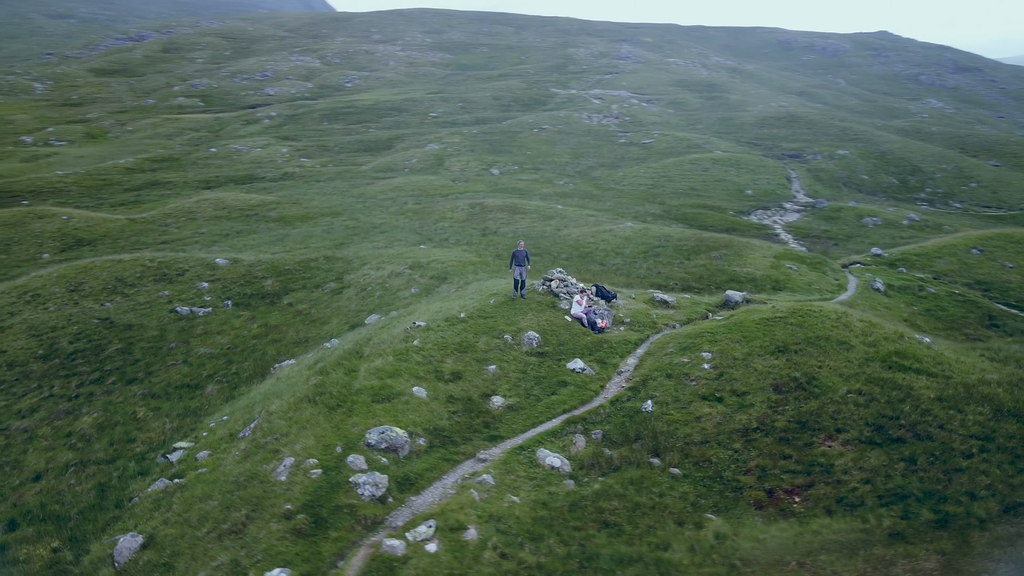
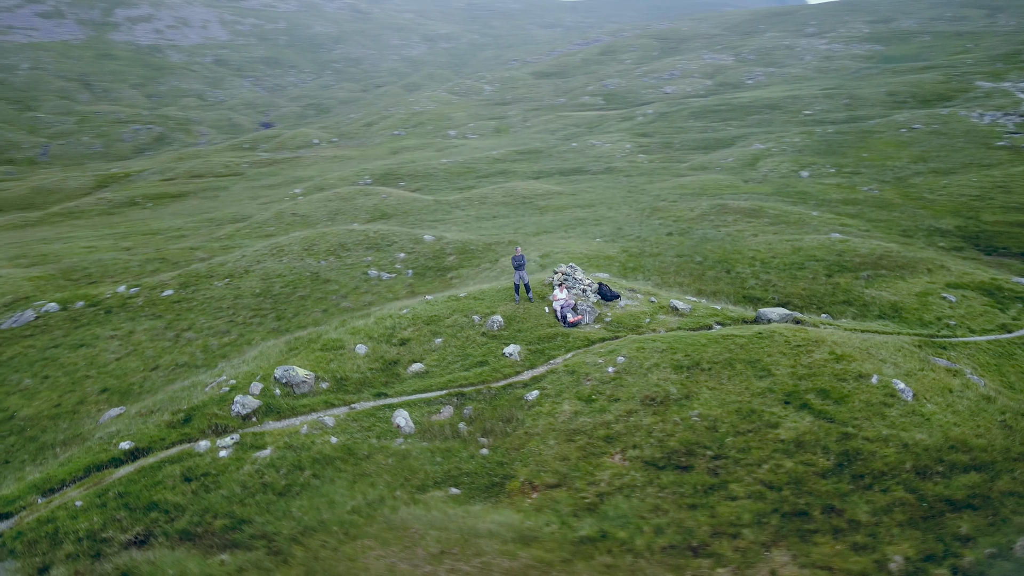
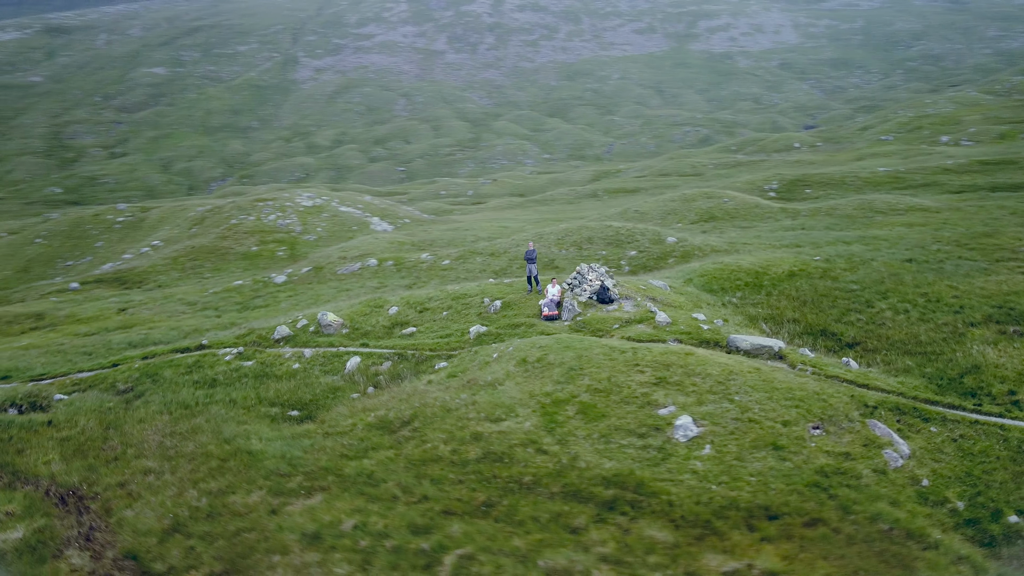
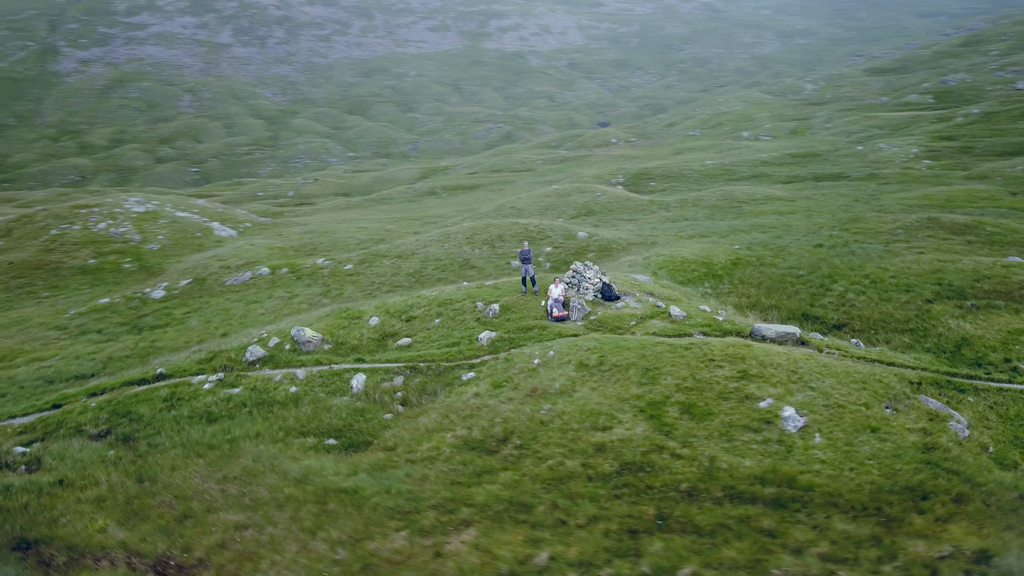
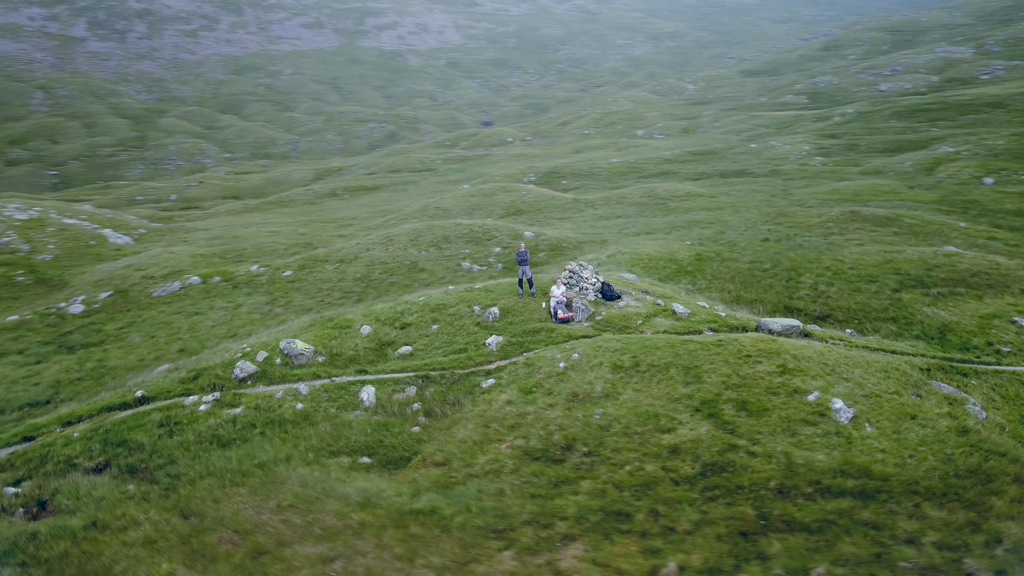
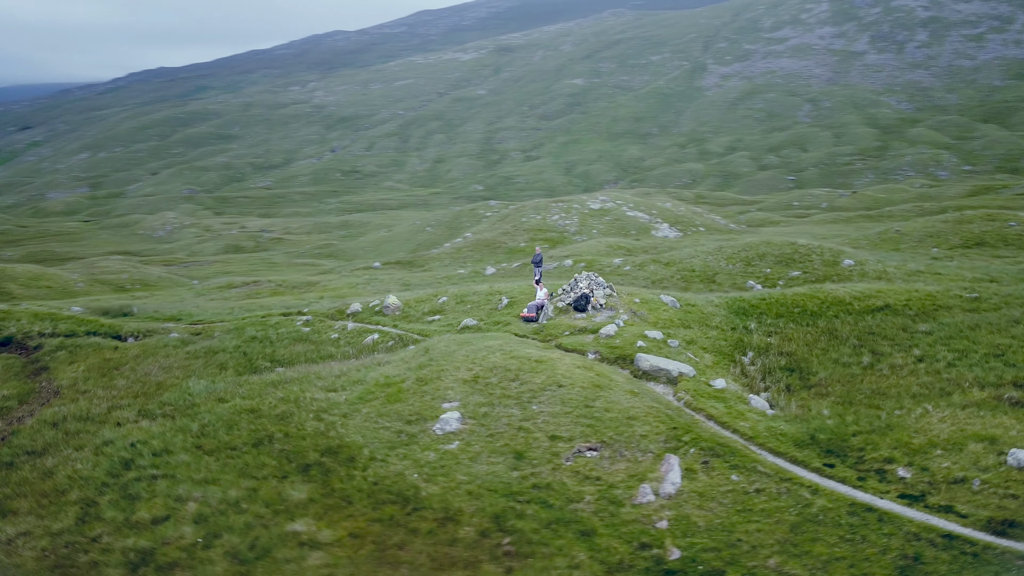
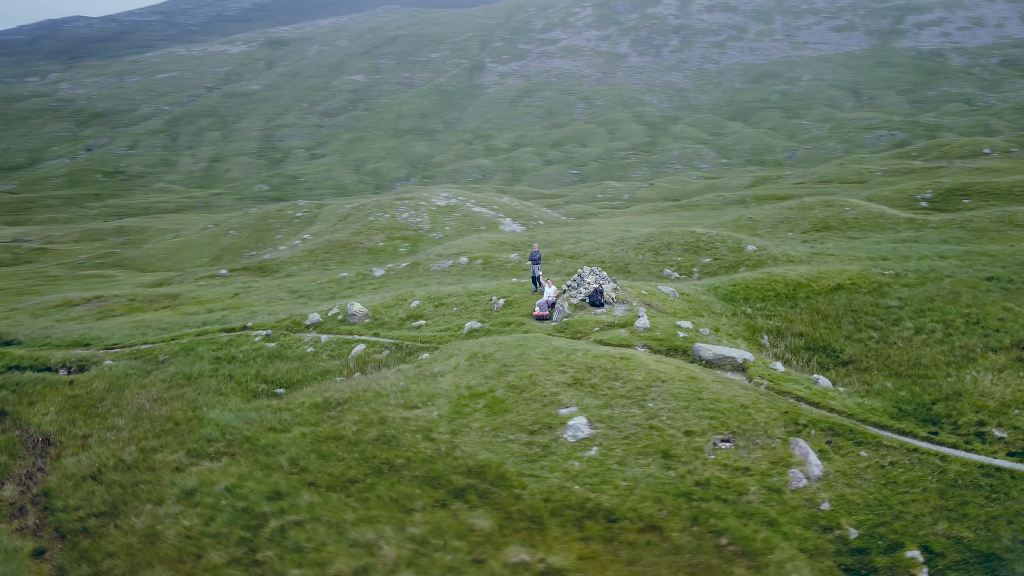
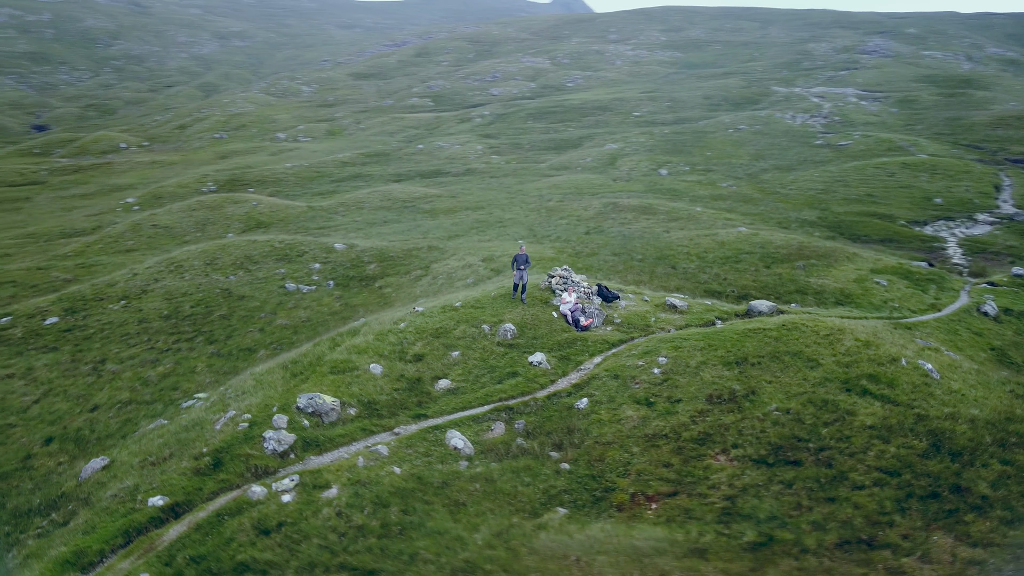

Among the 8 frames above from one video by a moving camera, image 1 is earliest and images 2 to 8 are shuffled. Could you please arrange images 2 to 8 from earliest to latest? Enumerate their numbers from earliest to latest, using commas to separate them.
8, 2, 5, 4, 3, 7, 6
